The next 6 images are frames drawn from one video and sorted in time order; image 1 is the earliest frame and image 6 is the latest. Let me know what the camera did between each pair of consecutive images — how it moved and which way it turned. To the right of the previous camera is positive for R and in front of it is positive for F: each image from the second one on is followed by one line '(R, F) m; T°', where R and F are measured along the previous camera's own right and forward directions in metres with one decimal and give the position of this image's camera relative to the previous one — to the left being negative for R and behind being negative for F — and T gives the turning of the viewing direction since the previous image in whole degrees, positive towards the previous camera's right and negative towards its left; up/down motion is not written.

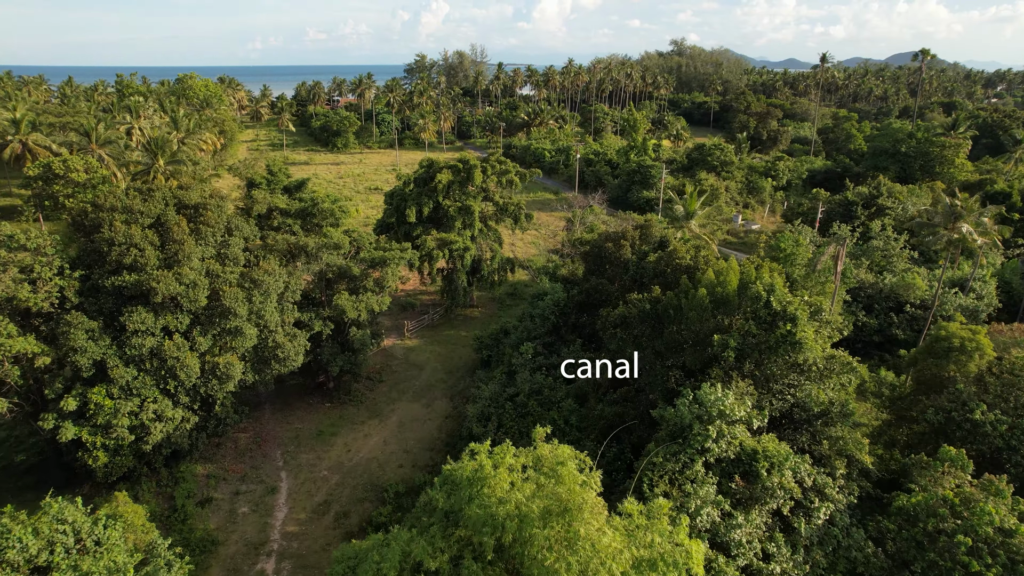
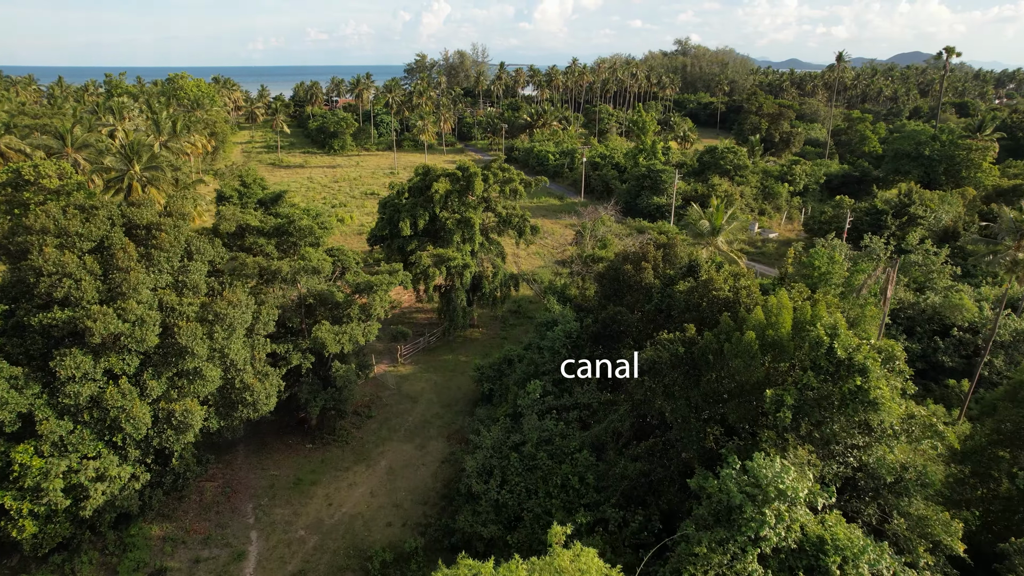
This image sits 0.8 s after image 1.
(-0.1, +2.3) m; 0°
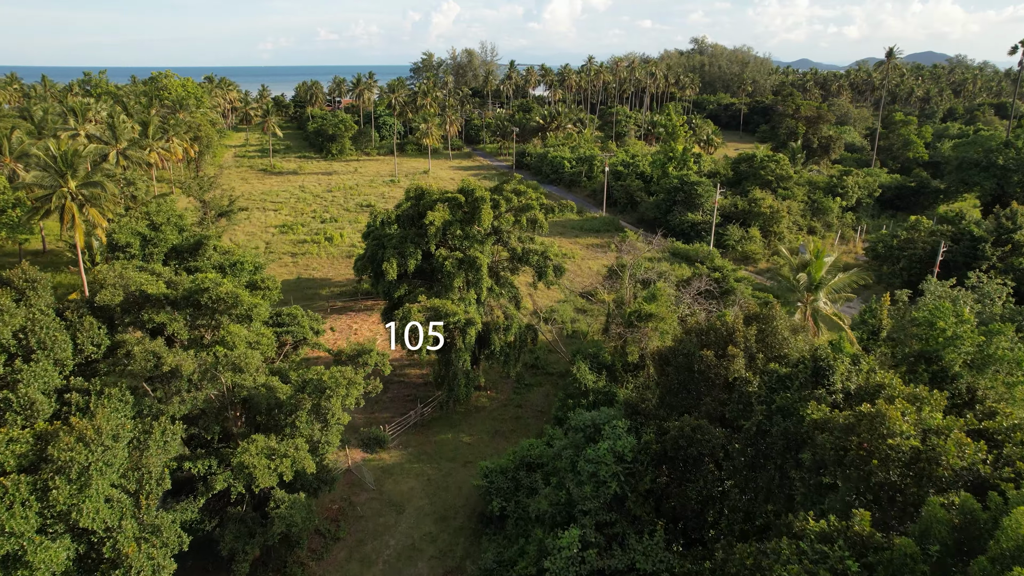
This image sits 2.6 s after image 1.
(-0.3, +5.3) m; -1°
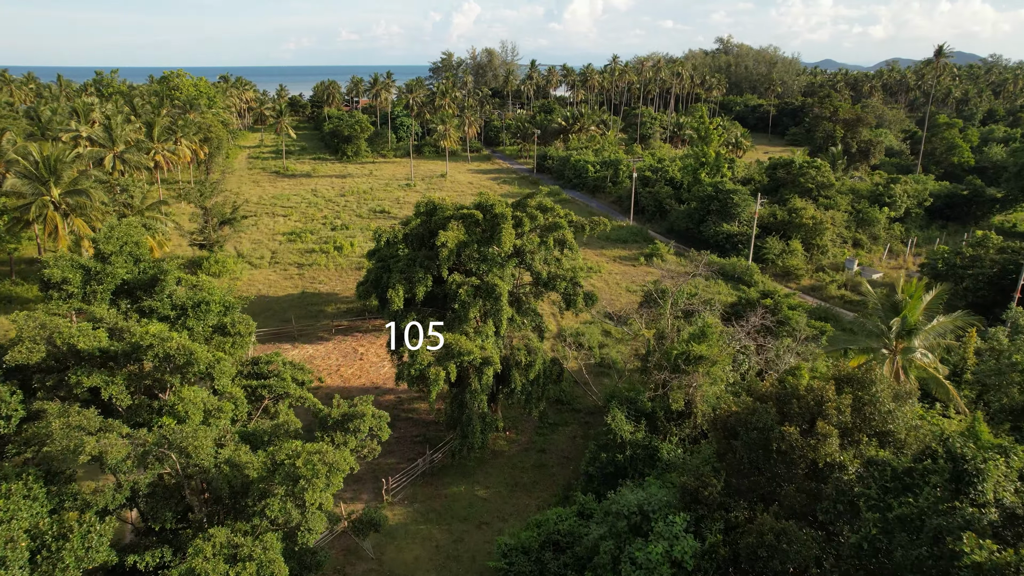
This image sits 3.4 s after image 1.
(-0.2, +2.4) m; -2°
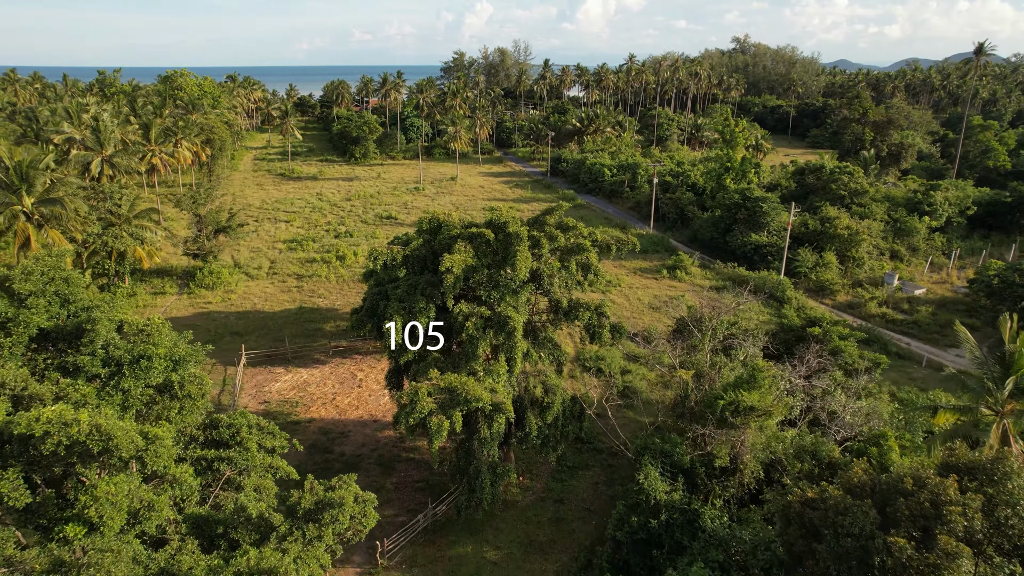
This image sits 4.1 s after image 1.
(-0.1, +2.1) m; -1°
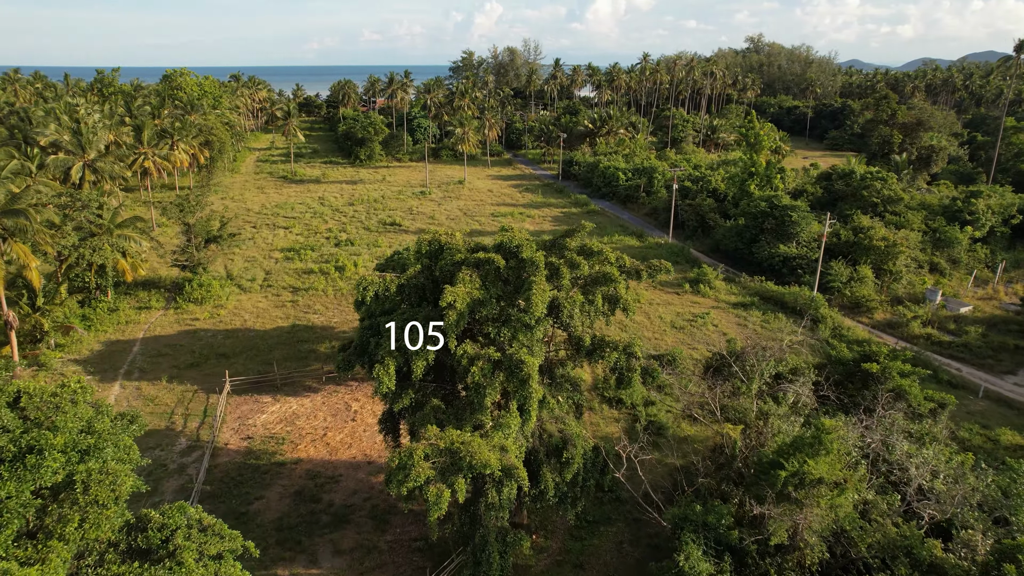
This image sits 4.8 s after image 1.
(-0.1, +2.1) m; -1°
